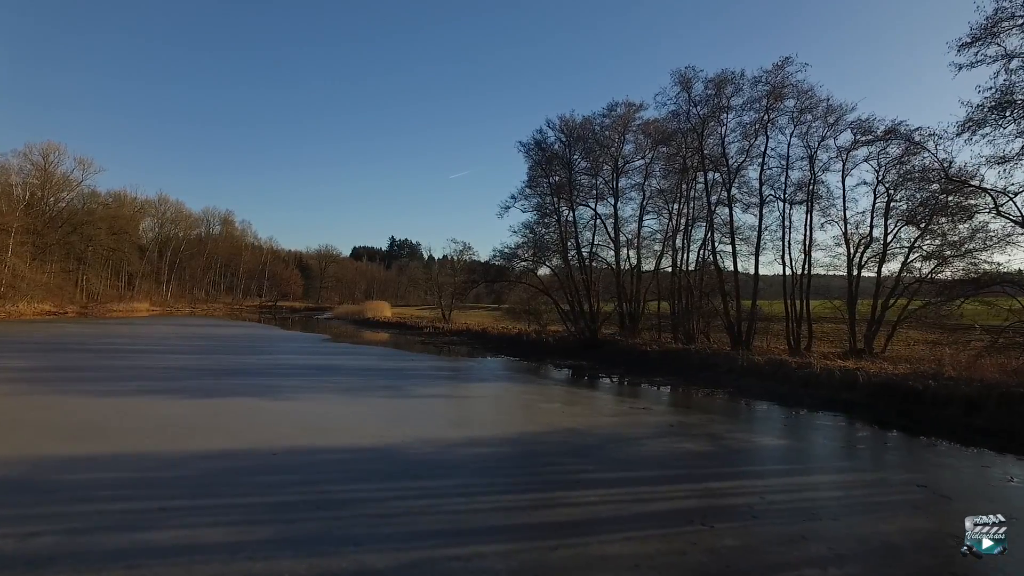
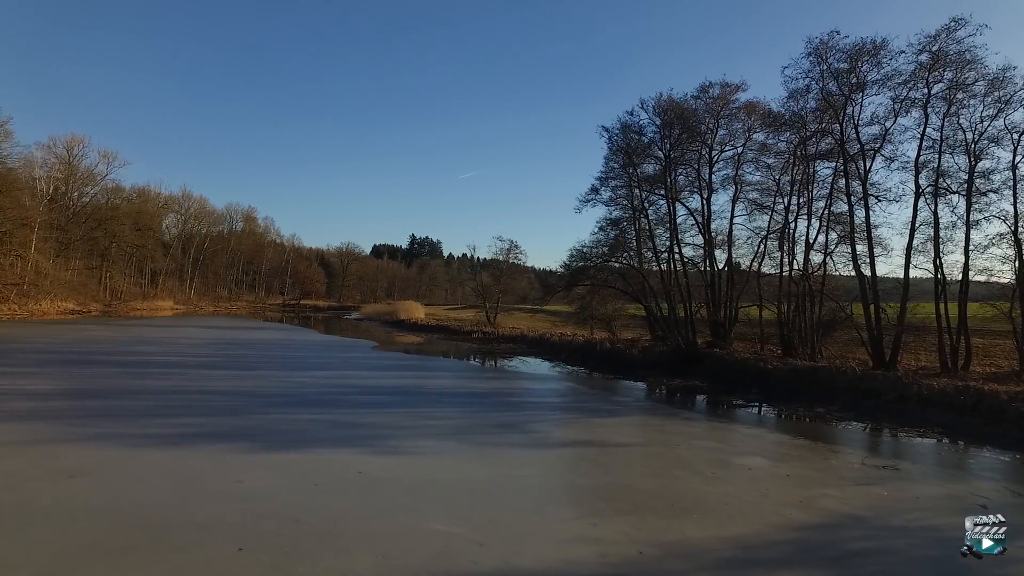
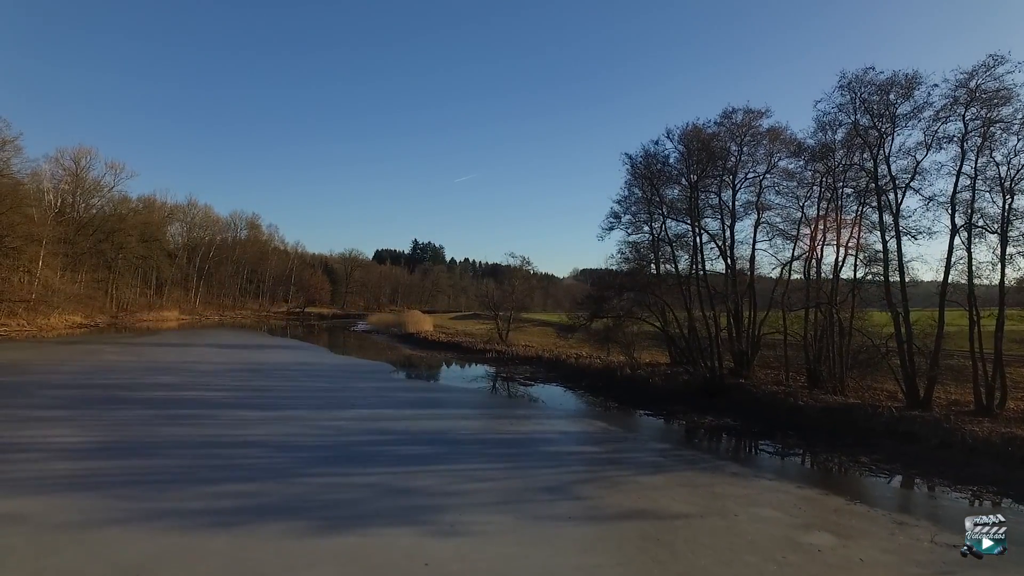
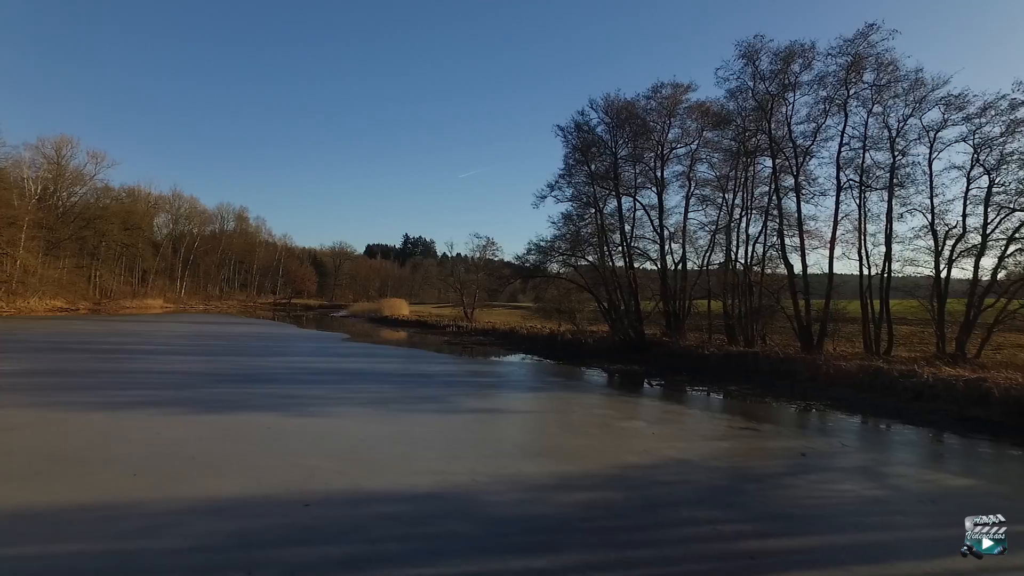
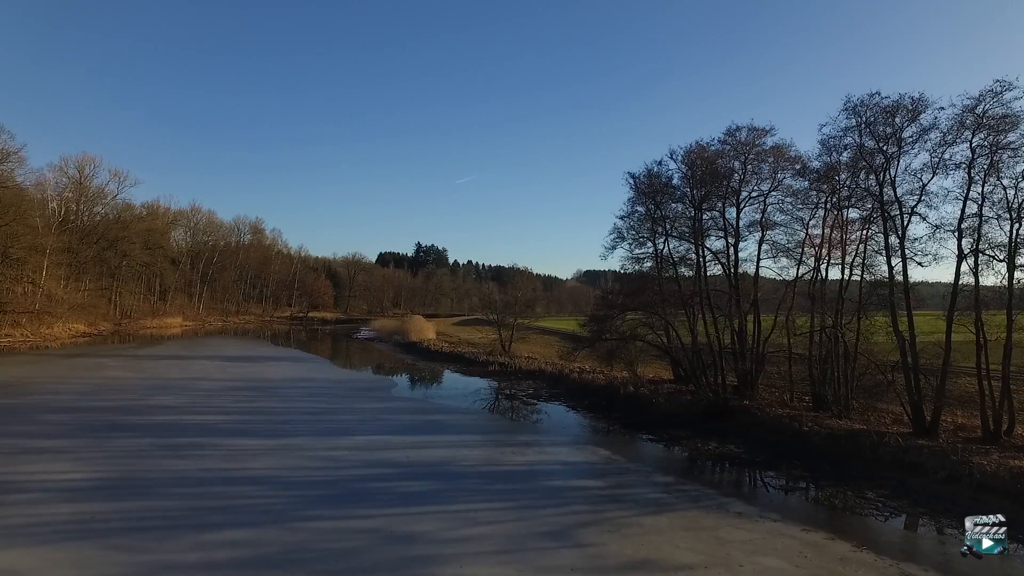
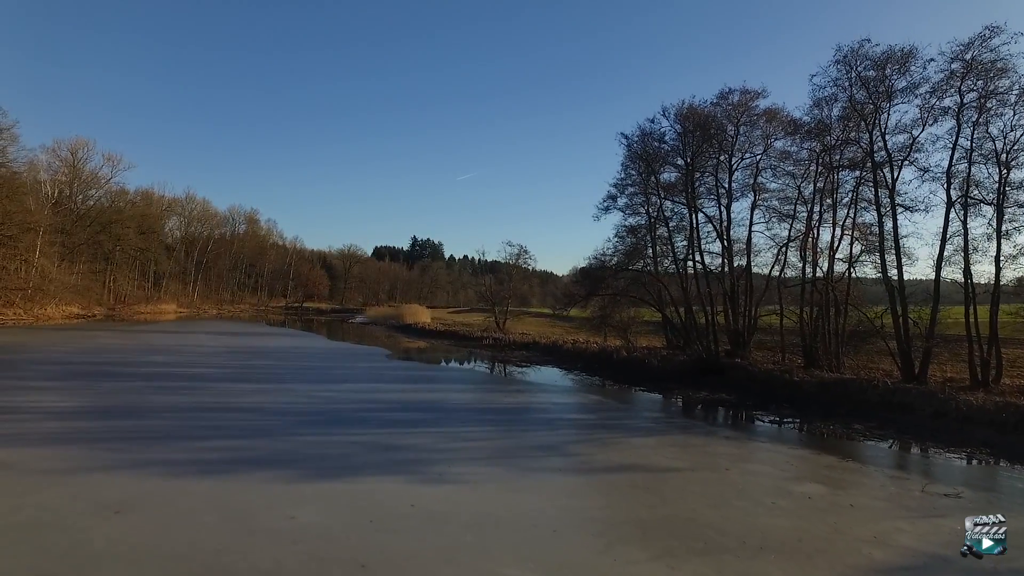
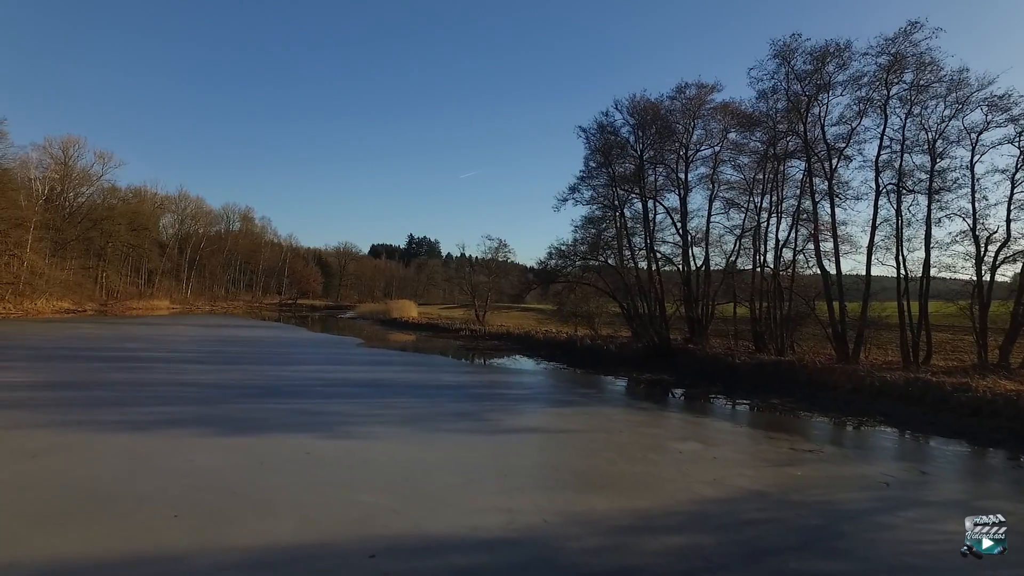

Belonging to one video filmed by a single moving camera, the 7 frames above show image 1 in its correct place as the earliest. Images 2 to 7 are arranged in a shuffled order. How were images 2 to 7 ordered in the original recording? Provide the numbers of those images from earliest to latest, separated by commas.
4, 7, 2, 6, 3, 5
